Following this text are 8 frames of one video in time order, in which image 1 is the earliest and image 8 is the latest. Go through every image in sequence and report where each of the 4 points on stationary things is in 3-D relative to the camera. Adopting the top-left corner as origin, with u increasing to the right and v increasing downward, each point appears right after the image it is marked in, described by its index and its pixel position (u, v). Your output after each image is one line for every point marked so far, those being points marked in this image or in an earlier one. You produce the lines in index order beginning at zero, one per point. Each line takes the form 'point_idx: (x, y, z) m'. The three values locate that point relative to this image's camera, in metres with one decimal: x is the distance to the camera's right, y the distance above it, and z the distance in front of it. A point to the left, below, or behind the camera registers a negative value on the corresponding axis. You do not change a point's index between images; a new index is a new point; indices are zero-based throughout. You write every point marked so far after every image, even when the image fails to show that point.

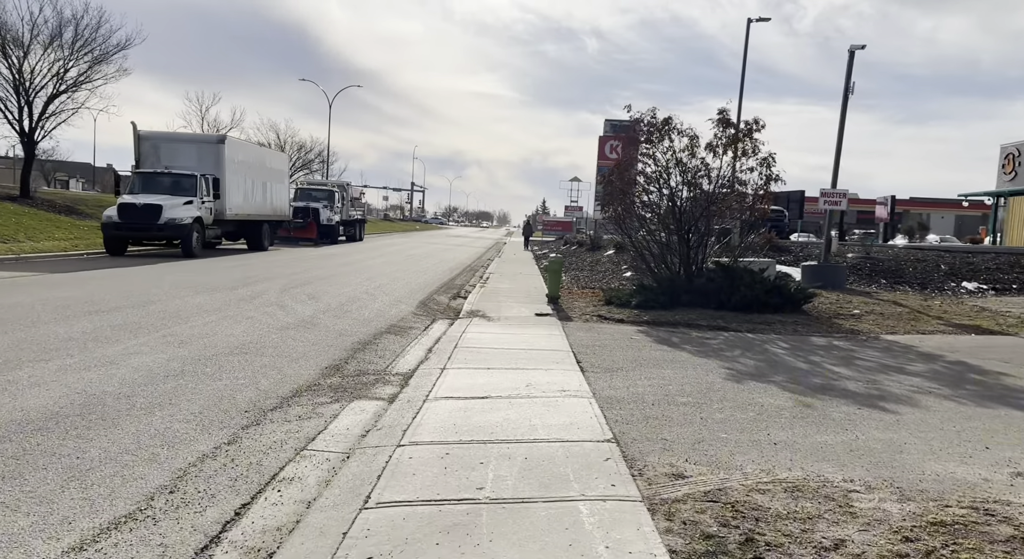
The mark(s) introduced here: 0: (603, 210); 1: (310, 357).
0: (+1.9, +1.4, +14.8) m
1: (-2.1, -0.8, +7.3) m
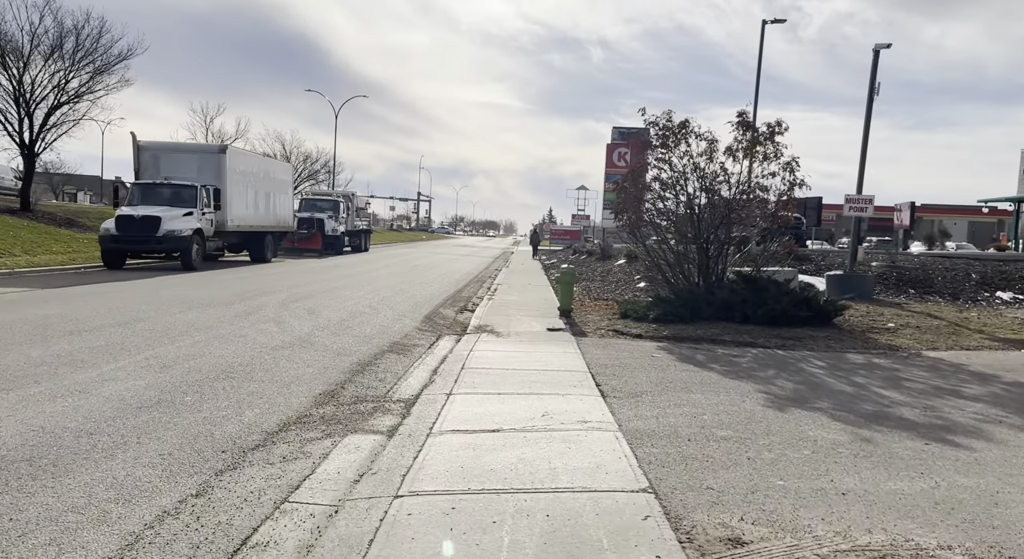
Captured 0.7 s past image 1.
0: (+2.1, +1.2, +14.1) m
1: (-2.0, -1.0, +6.6) m
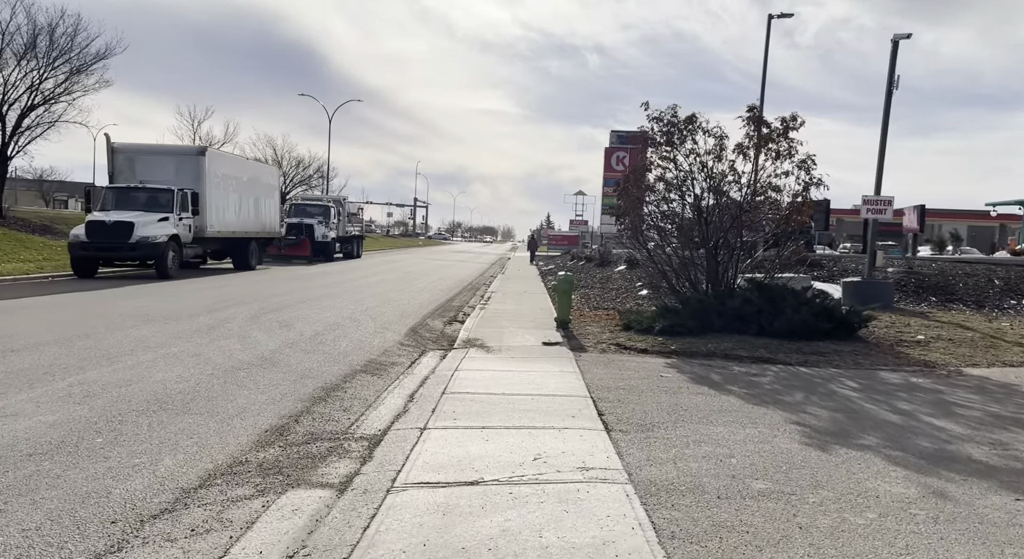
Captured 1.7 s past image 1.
0: (+1.9, +1.1, +13.1) m
1: (-2.1, -1.1, +5.6) m
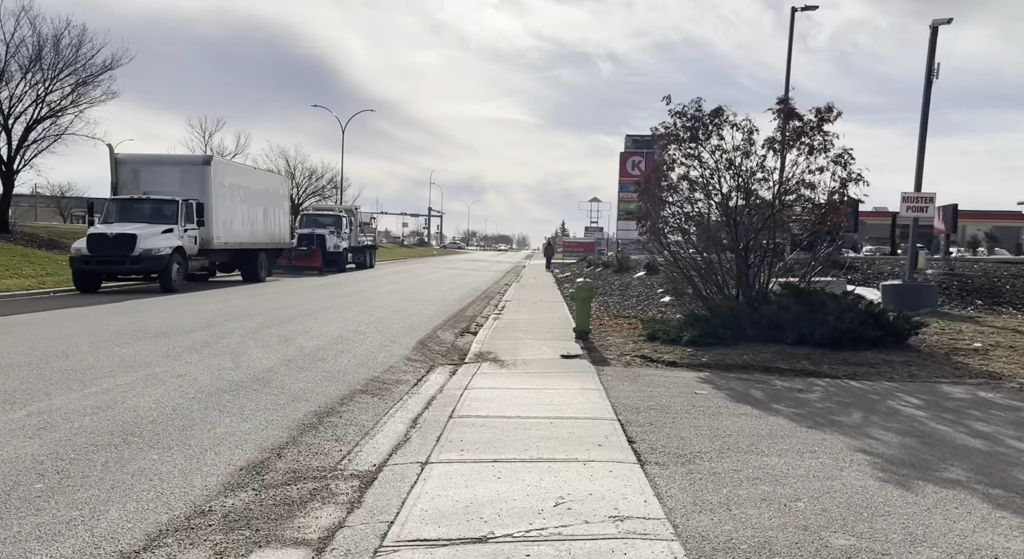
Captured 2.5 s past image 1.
0: (+2.2, +1.0, +12.3) m
1: (-1.9, -1.1, +4.8) m
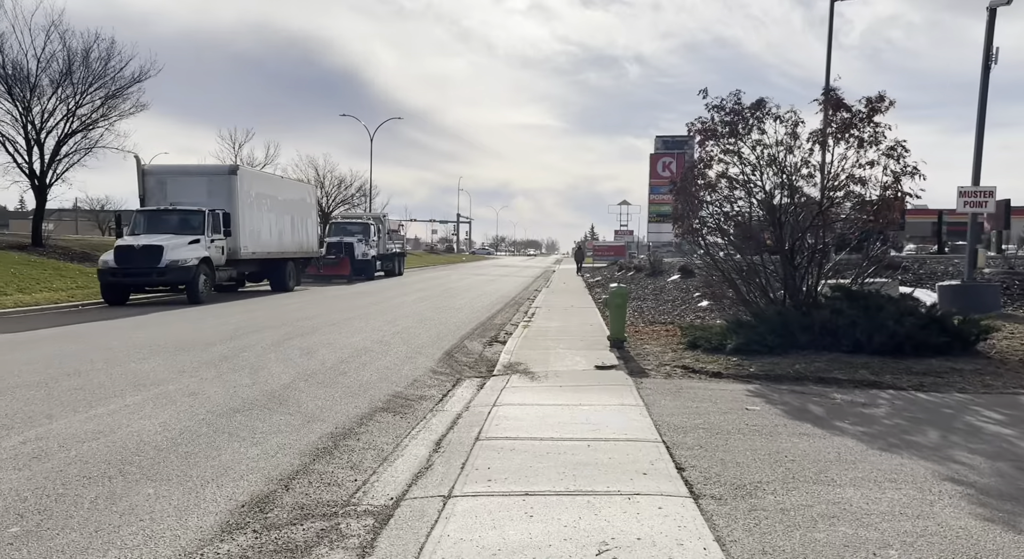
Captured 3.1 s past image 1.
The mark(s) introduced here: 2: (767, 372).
0: (+2.7, +0.9, +11.7) m
1: (-1.7, -1.2, +4.4) m
2: (+2.8, -1.0, +7.9) m
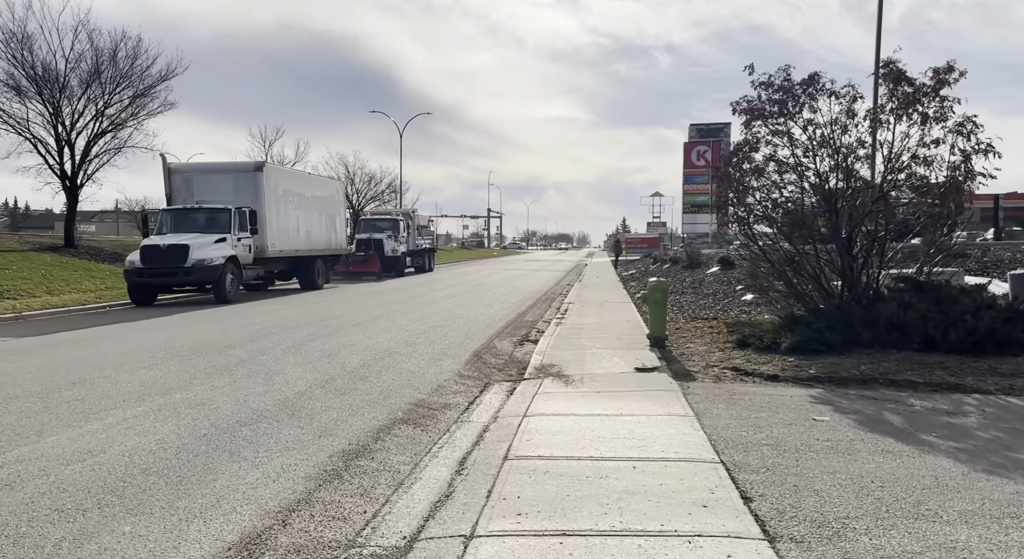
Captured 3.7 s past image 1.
0: (+3.2, +1.0, +10.8) m
1: (-1.6, -1.2, +3.8) m
2: (+3.2, -0.9, +7.1) m
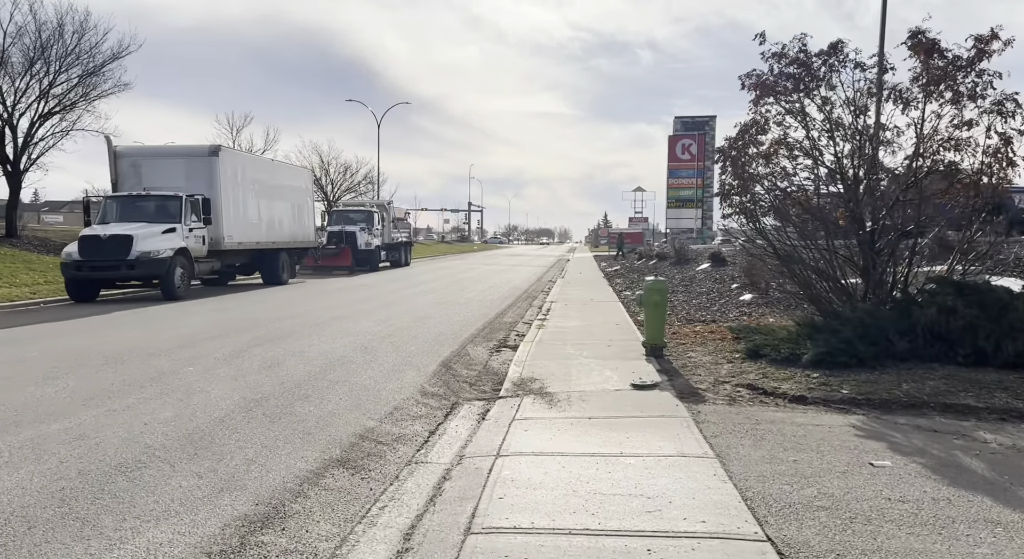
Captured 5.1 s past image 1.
0: (+2.8, +1.0, +9.6) m
1: (-1.7, -1.2, +2.4) m
2: (+3.0, -1.0, +5.9) m
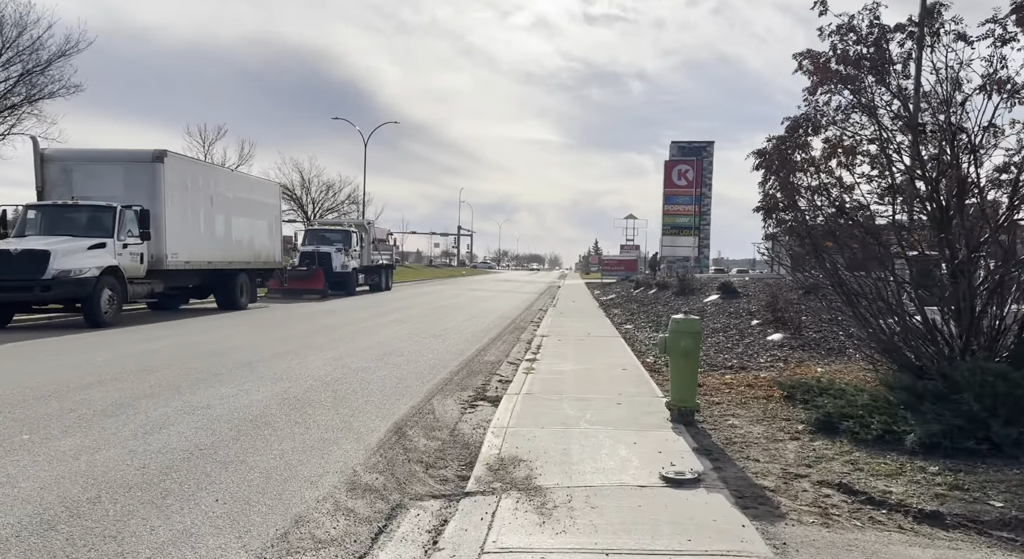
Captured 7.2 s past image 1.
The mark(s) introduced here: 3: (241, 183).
0: (+2.6, +0.6, +7.5) m
1: (-1.8, -1.3, +0.1) m
2: (+2.8, -1.2, +3.7) m
3: (-7.5, +2.7, +19.8) m
